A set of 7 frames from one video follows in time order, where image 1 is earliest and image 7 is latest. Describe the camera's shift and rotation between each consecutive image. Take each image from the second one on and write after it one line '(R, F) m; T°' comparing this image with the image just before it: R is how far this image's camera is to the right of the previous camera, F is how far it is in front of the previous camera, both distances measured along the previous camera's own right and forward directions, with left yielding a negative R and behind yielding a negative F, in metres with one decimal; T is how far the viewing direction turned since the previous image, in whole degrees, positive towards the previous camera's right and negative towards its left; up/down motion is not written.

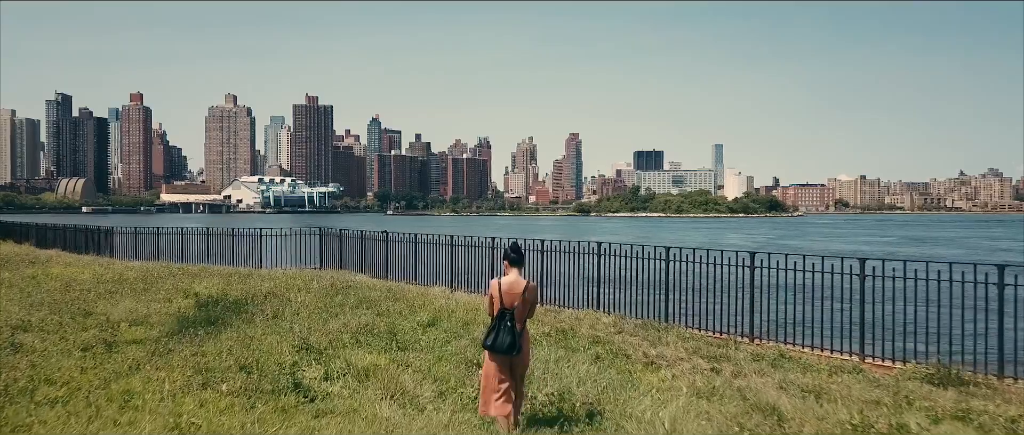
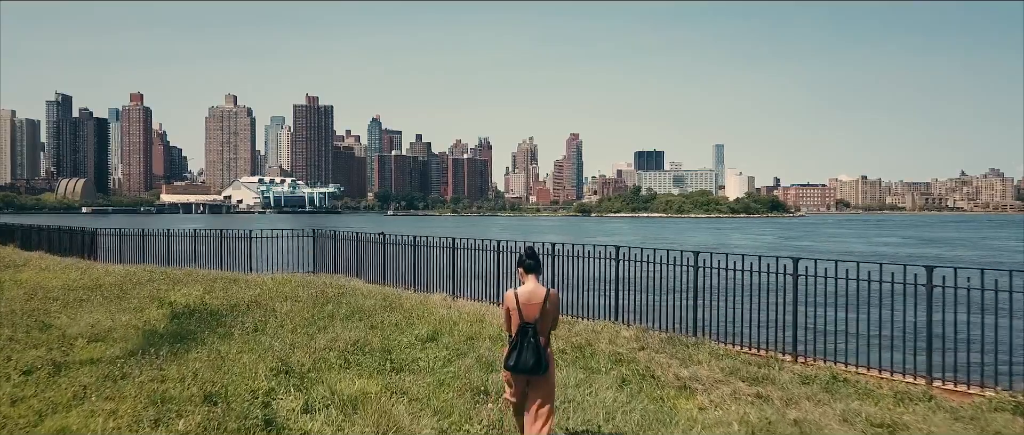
(-0.1, +1.6) m; 0°
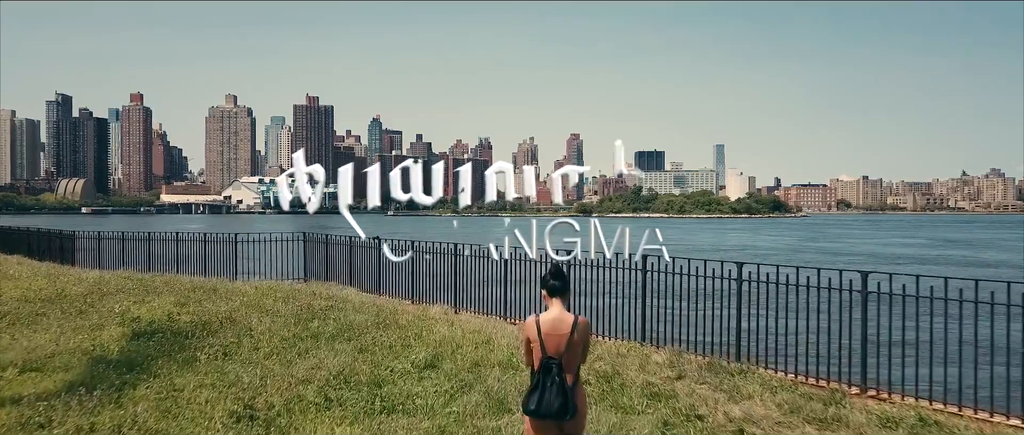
(-0.2, +1.9) m; 0°
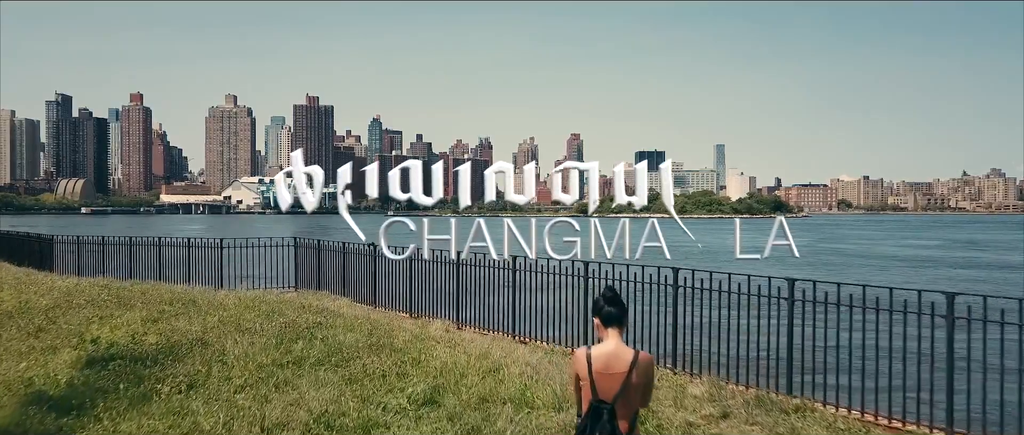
(-0.2, +1.6) m; 0°
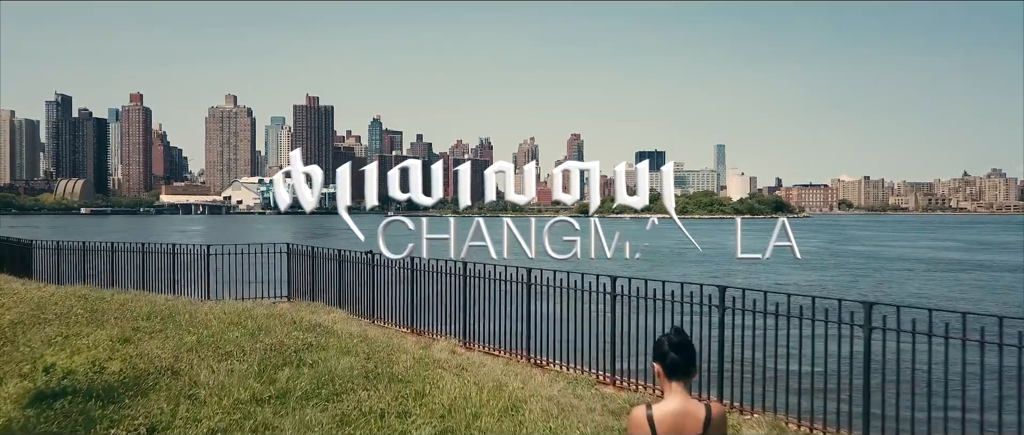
(-0.2, +1.6) m; 0°
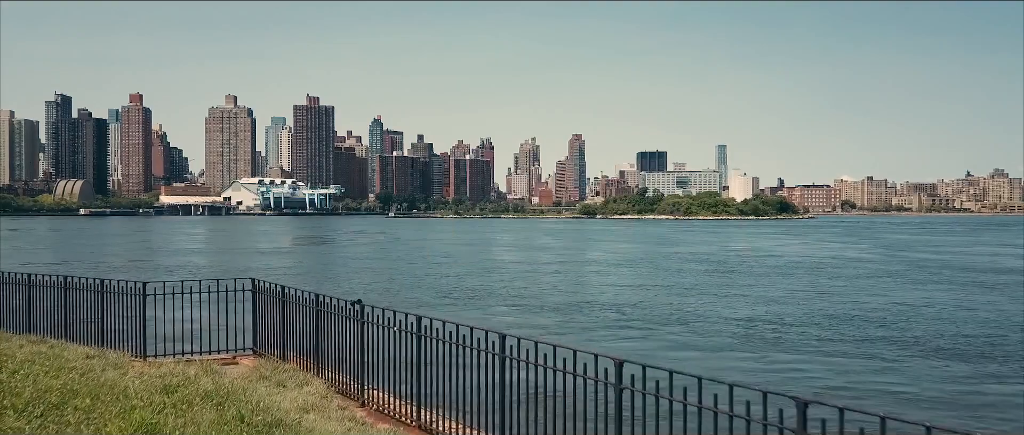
(-0.7, +5.1) m; 0°
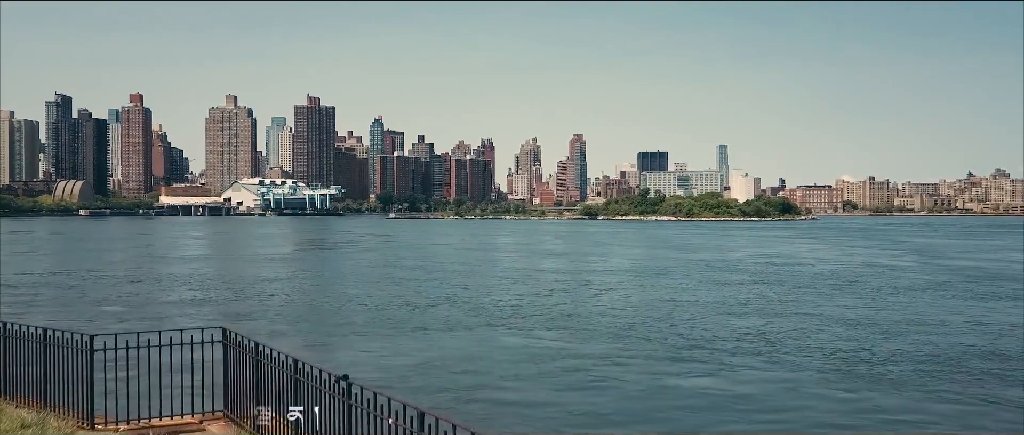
(-0.5, +2.8) m; 0°
